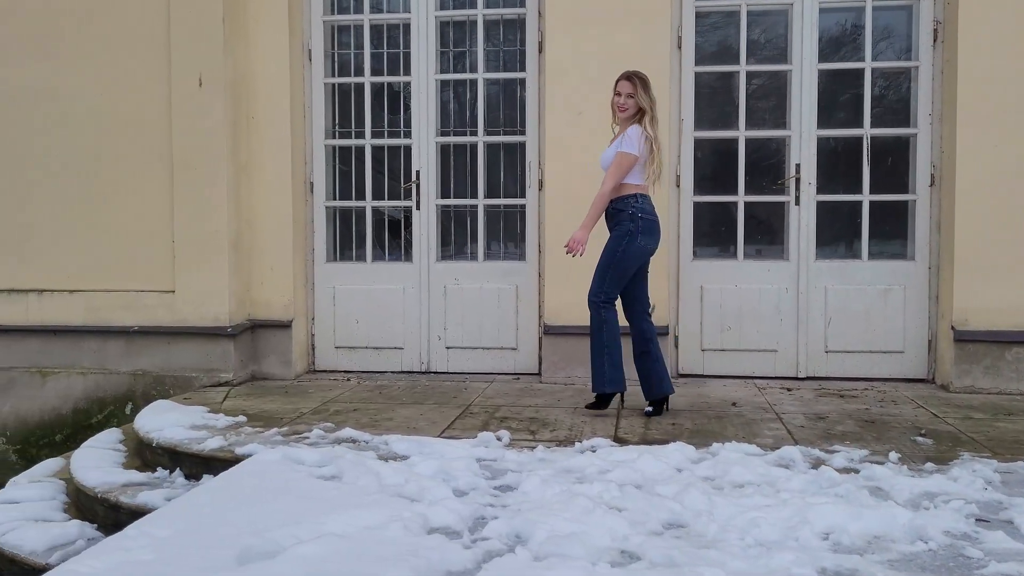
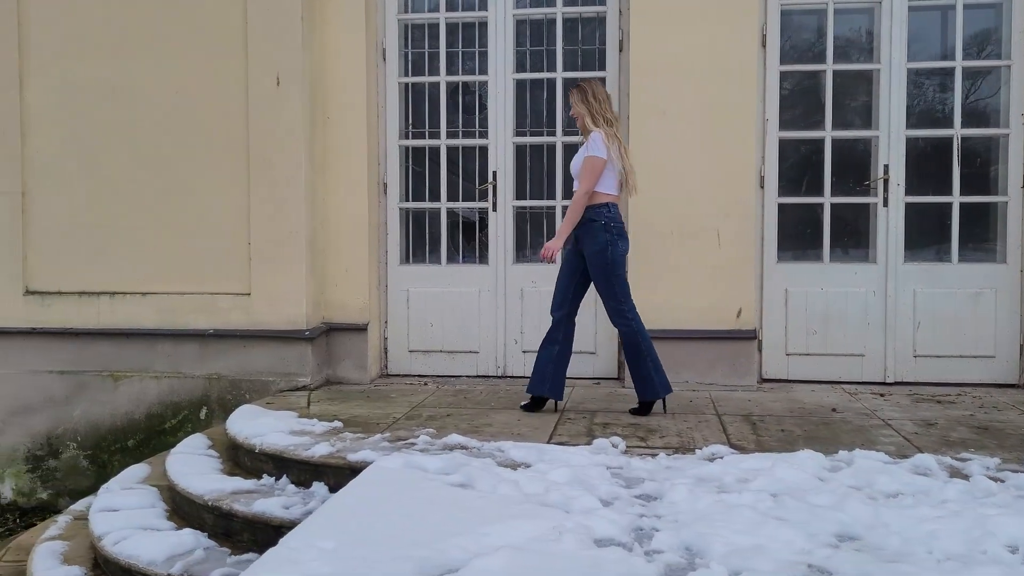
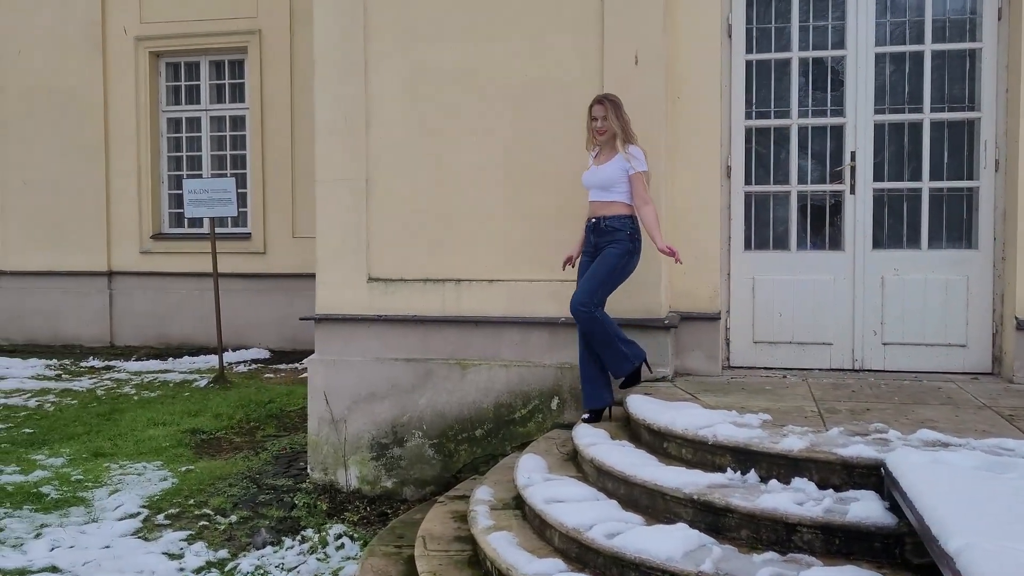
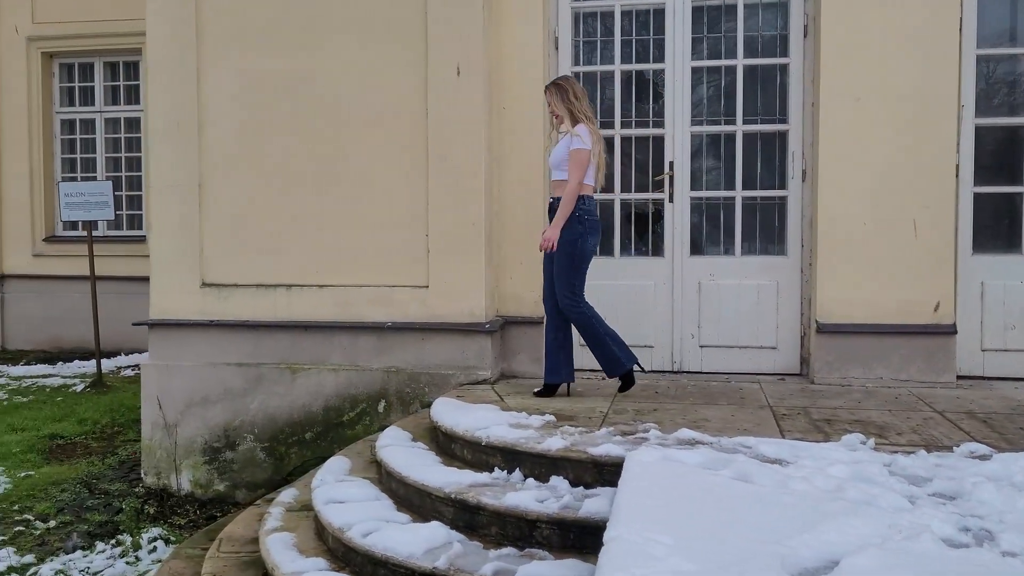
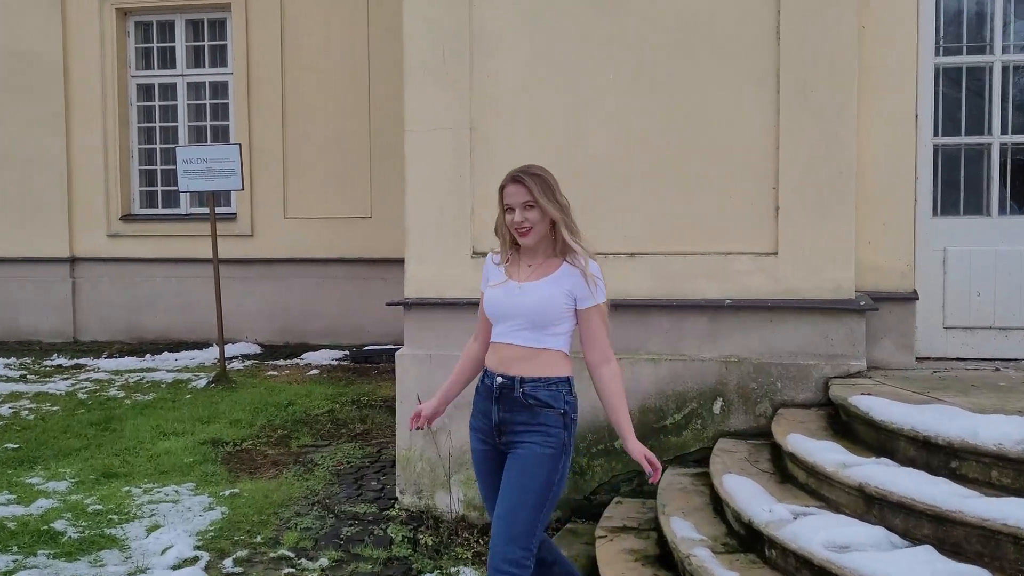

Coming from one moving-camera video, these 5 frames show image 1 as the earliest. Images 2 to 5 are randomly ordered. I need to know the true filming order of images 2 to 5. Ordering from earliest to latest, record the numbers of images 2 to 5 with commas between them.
2, 4, 3, 5
